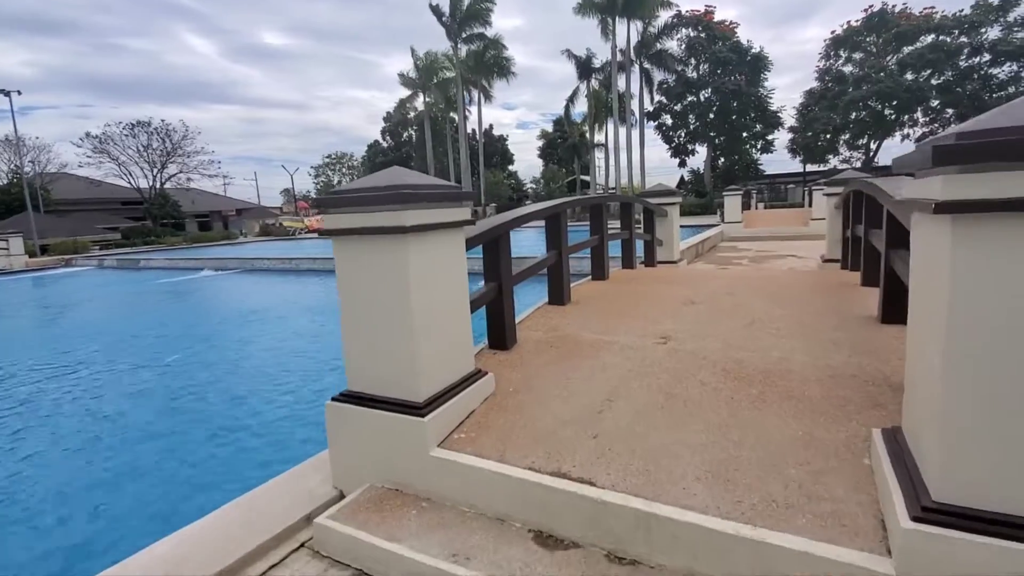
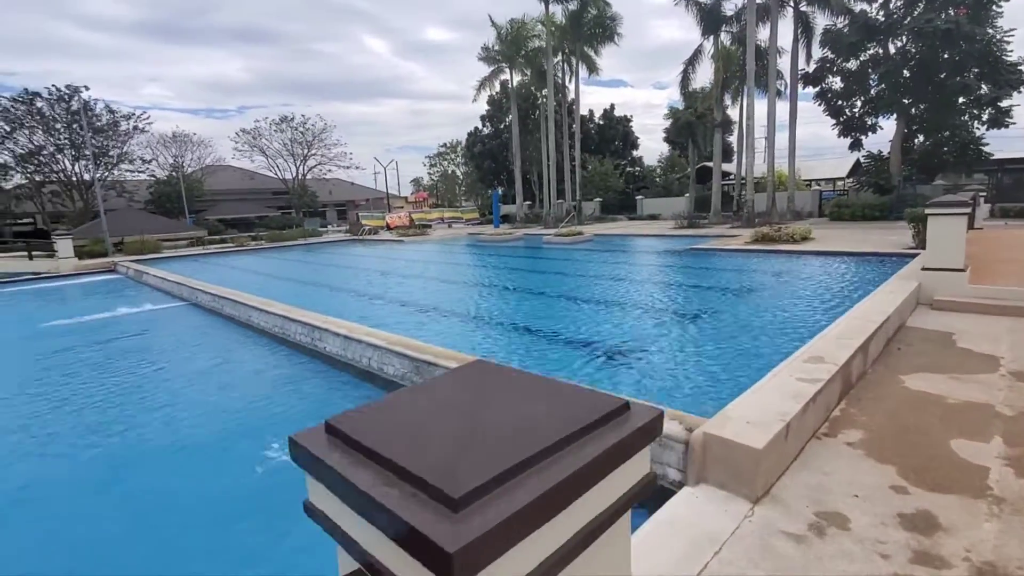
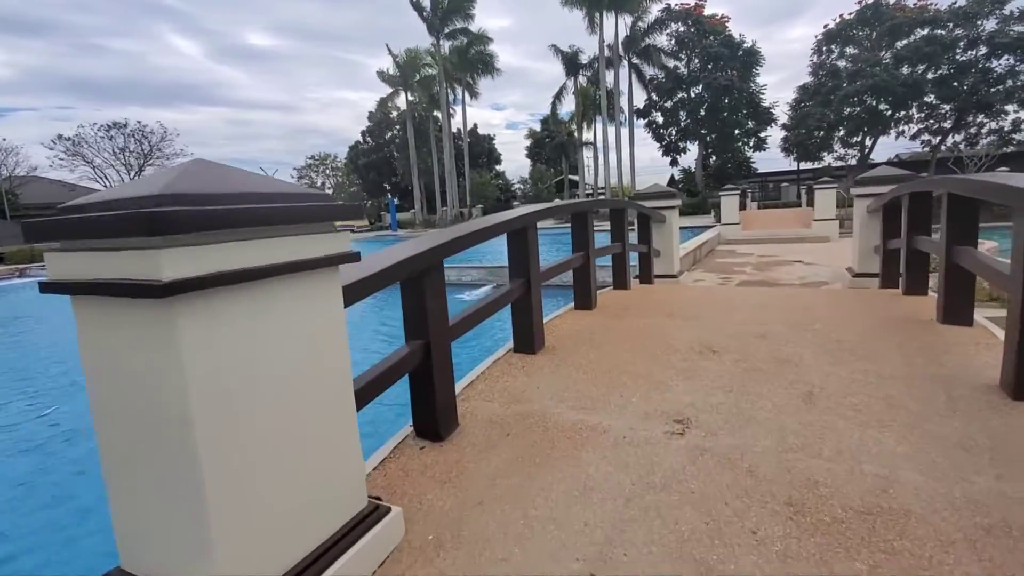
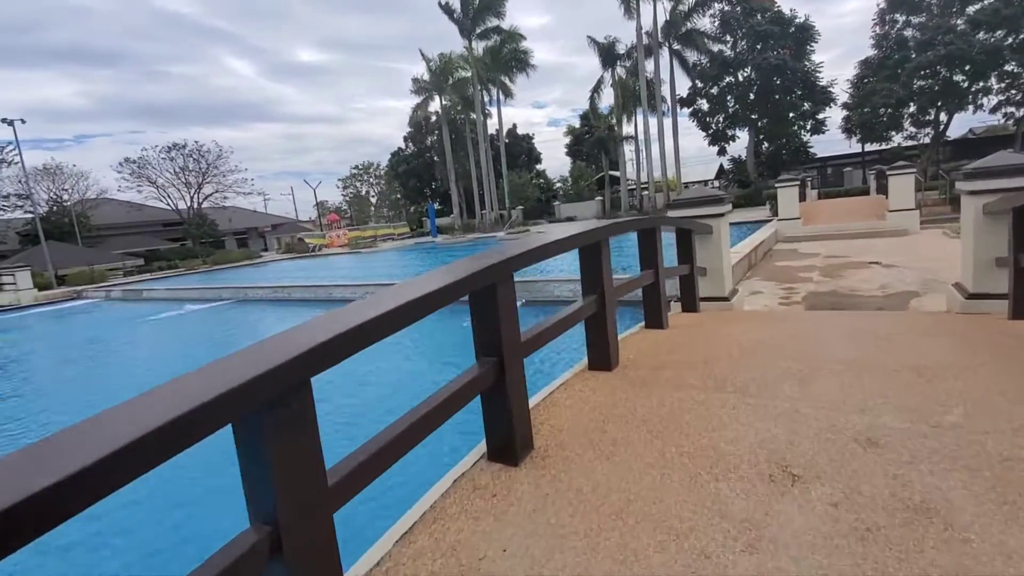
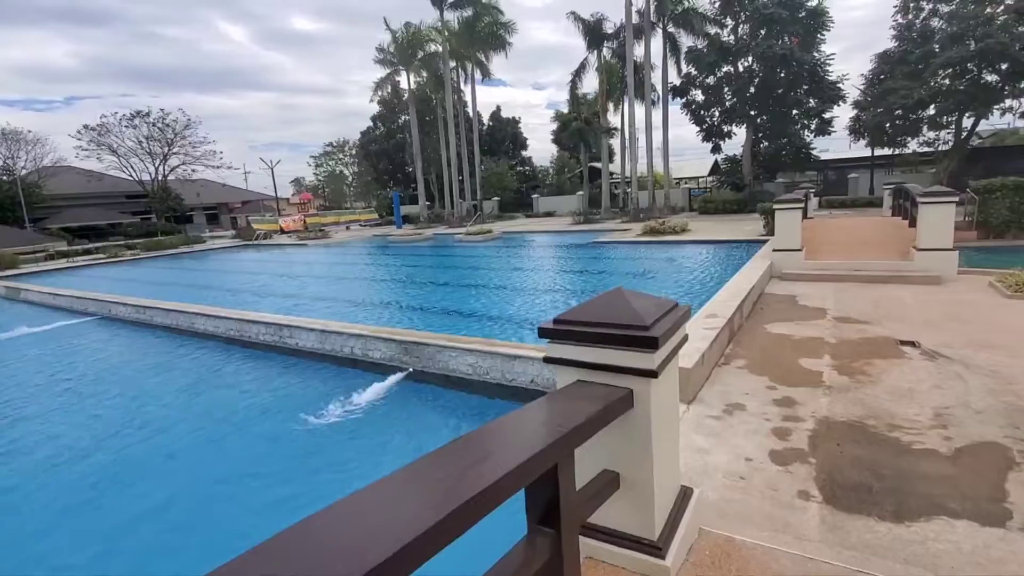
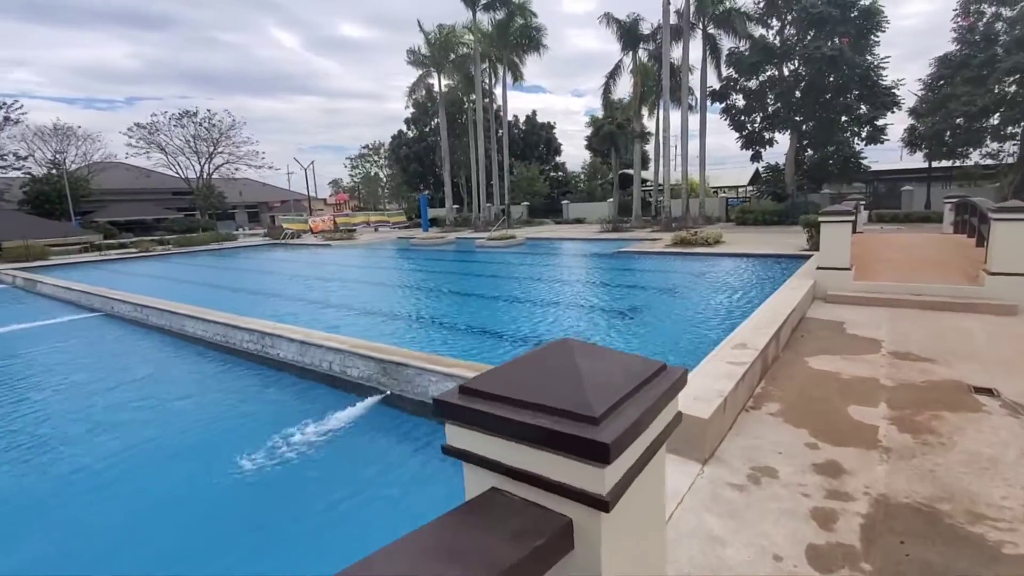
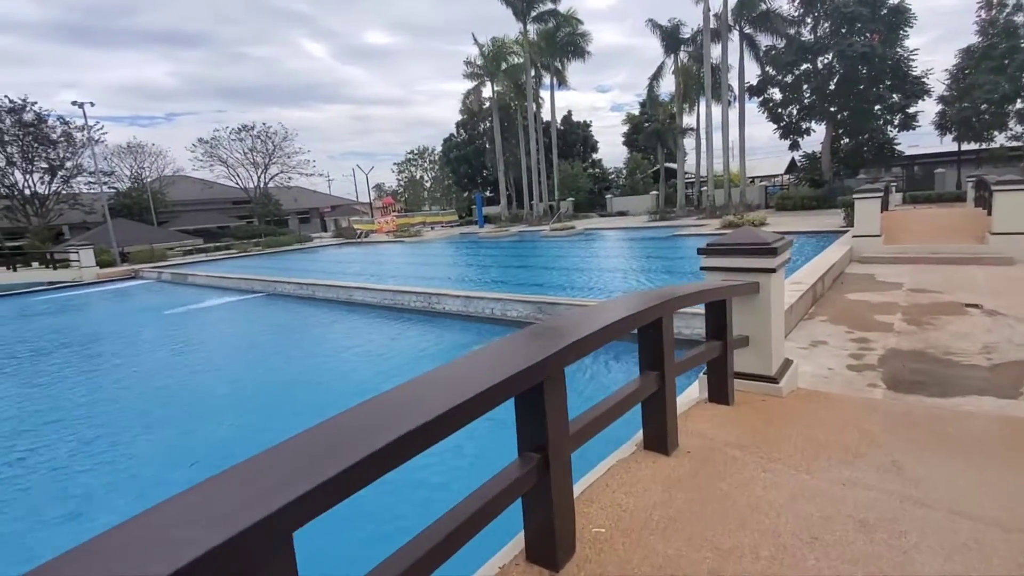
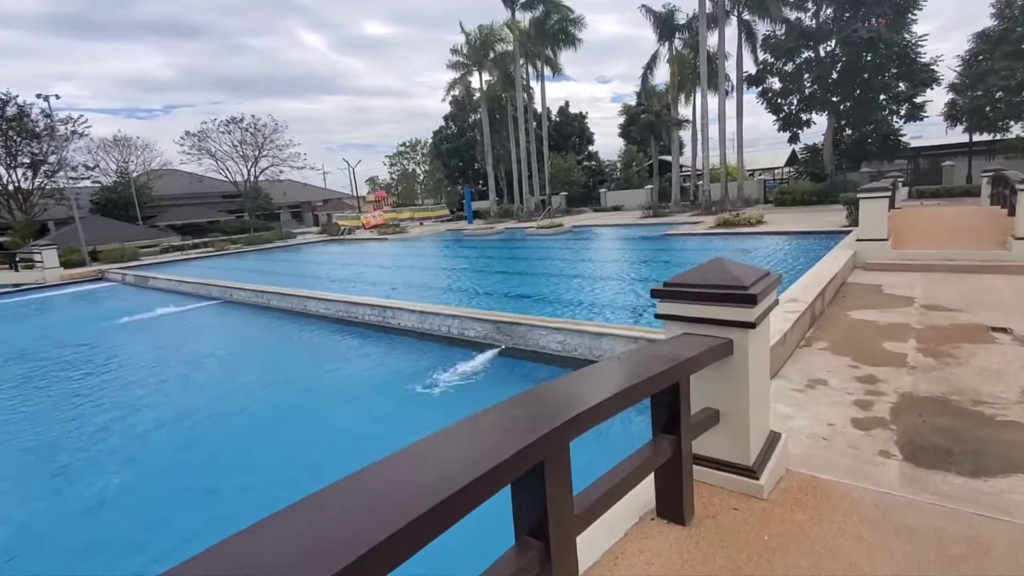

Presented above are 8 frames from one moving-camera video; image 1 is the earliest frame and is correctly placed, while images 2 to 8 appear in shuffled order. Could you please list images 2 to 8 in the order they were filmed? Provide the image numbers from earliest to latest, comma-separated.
3, 4, 7, 8, 5, 6, 2
